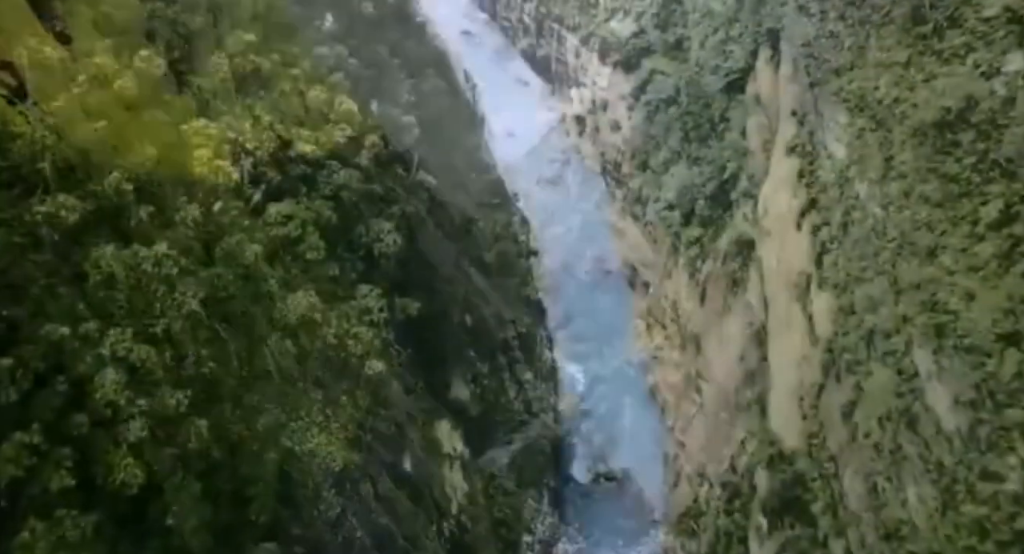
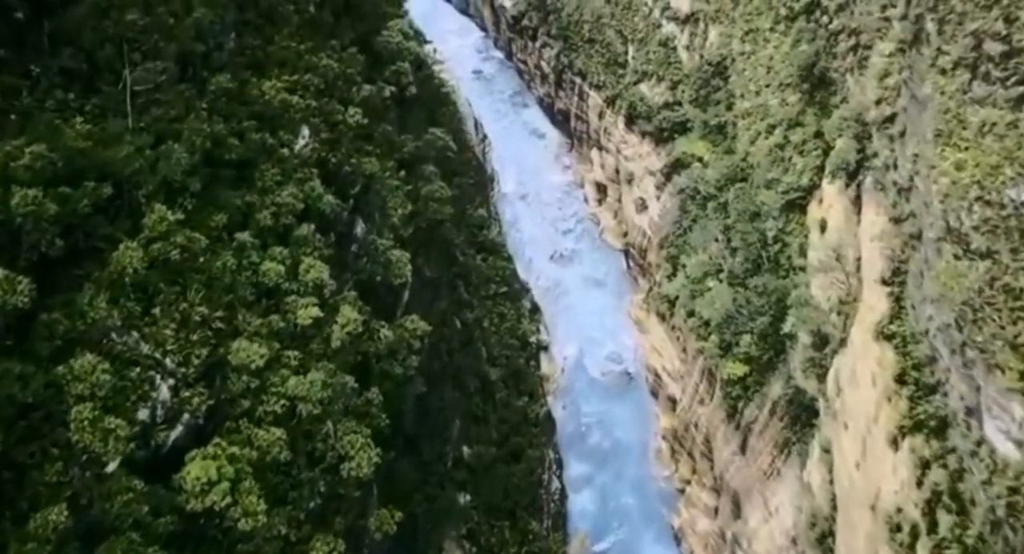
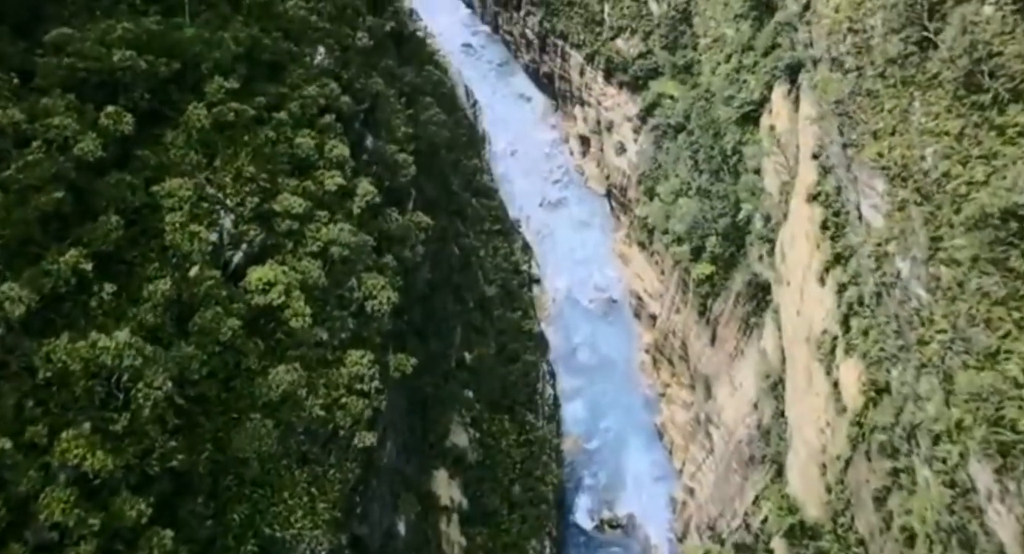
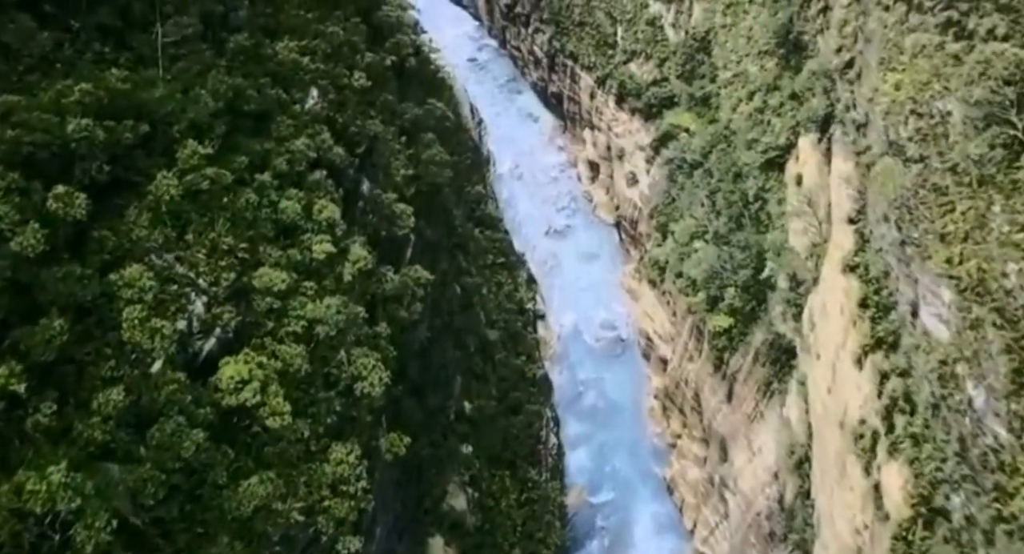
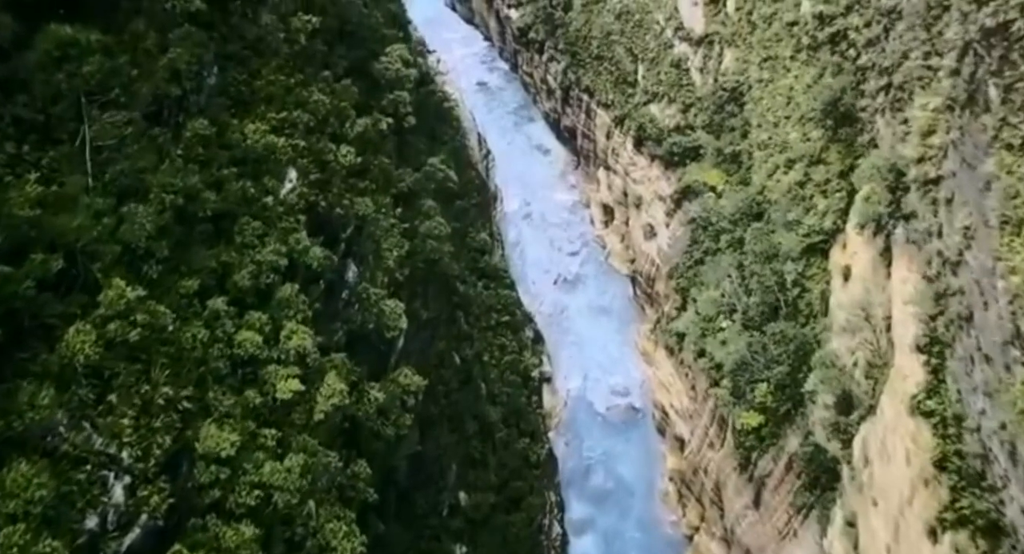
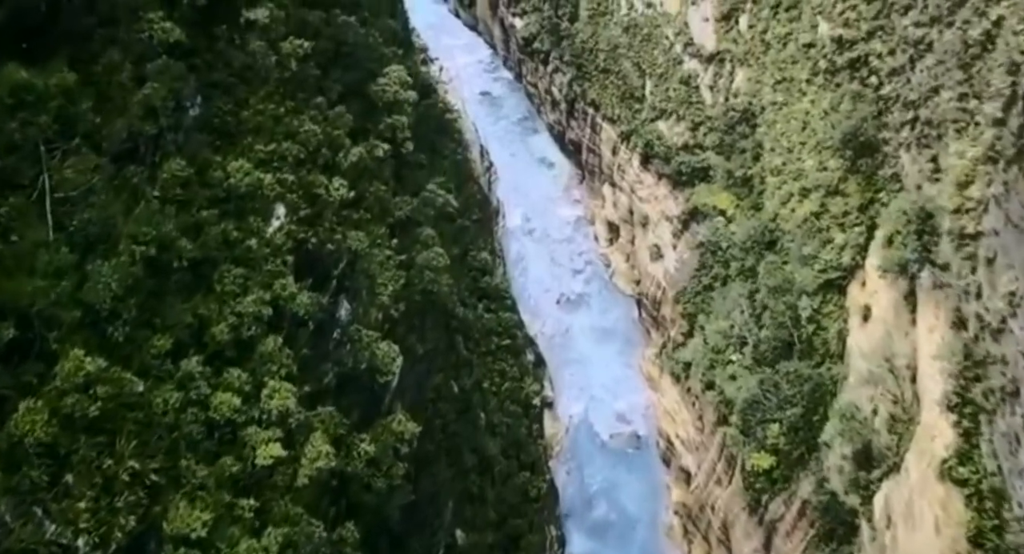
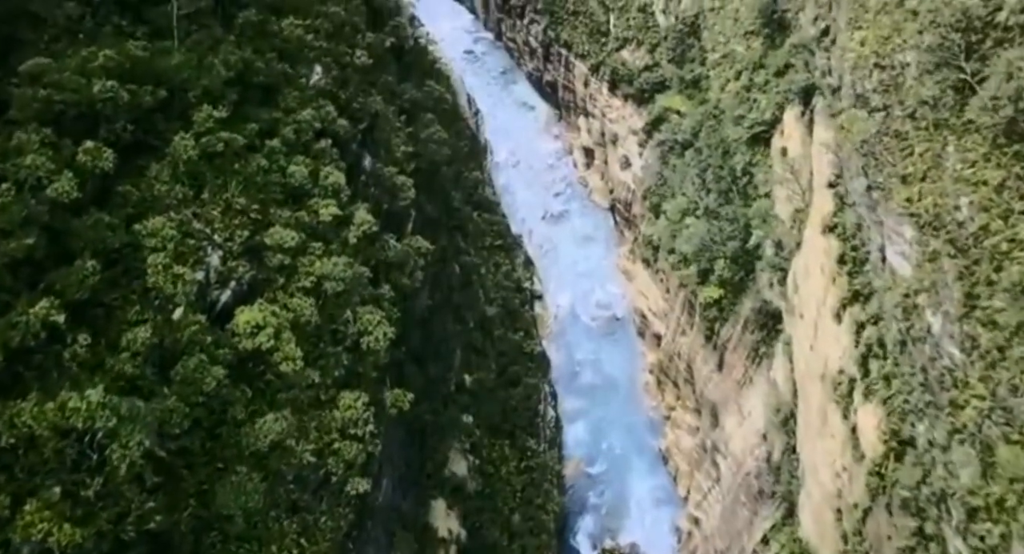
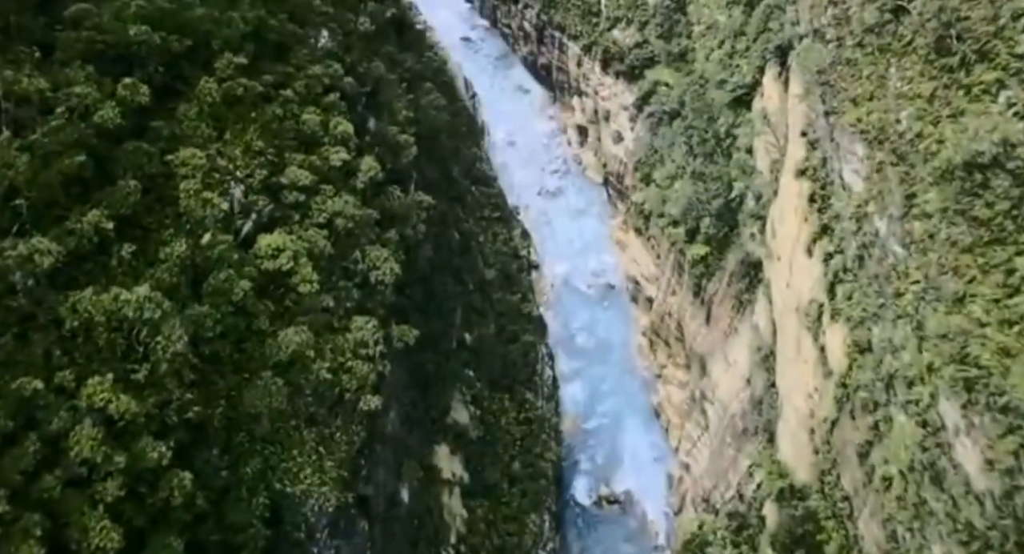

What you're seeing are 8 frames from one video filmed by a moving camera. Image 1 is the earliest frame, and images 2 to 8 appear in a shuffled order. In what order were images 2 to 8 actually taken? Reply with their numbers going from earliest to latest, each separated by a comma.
8, 3, 7, 4, 2, 5, 6
